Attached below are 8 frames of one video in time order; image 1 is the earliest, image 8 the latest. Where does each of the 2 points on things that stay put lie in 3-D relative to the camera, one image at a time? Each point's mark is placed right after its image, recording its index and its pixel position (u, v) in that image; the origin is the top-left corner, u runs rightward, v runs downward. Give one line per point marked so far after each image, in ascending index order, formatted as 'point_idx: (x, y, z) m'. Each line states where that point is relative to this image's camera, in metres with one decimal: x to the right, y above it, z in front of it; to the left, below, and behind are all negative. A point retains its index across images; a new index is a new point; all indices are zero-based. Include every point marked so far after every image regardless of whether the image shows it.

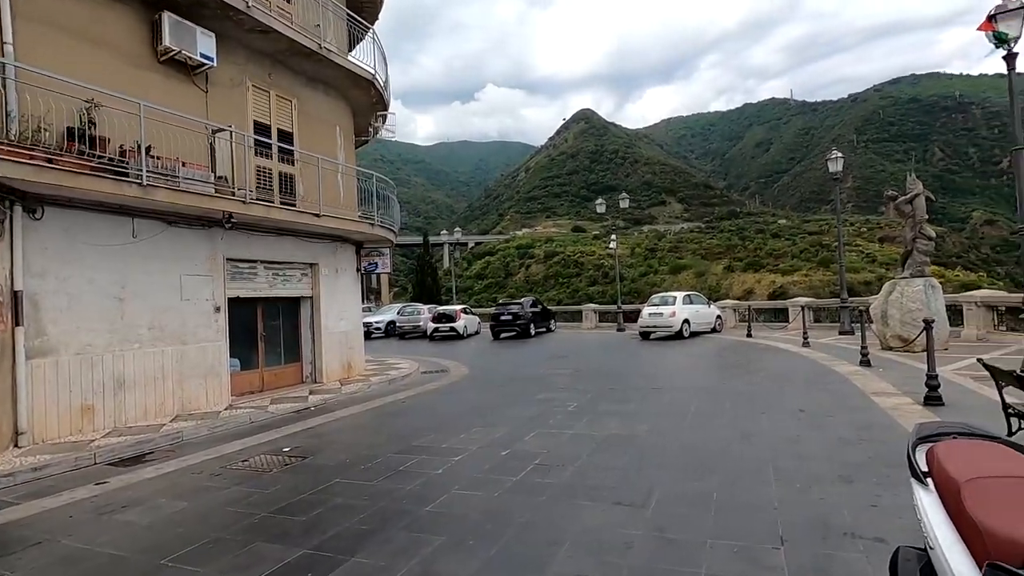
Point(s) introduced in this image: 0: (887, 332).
0: (+9.5, -1.1, +13.5) m
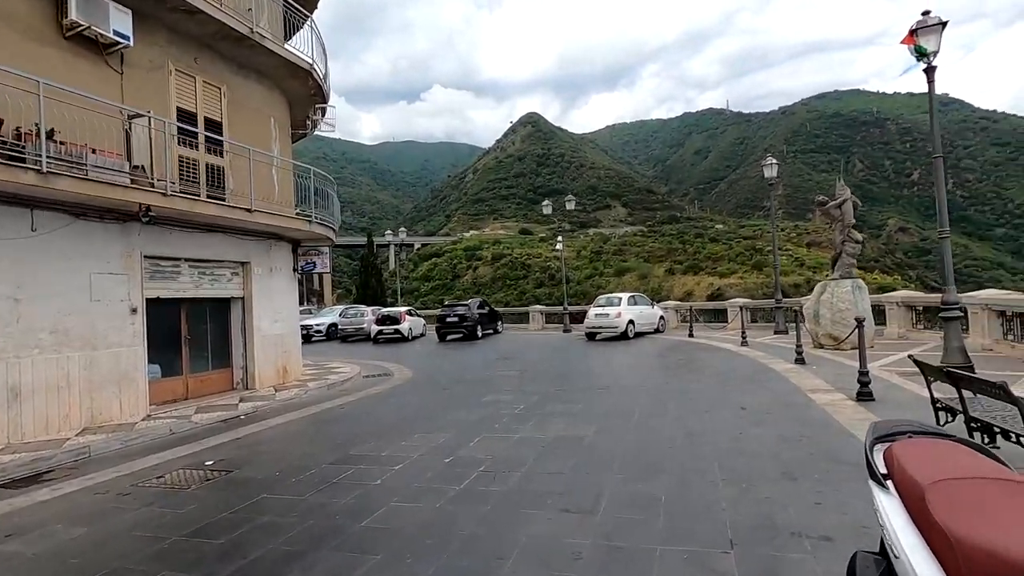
0: (+8.1, -1.1, +14.1) m
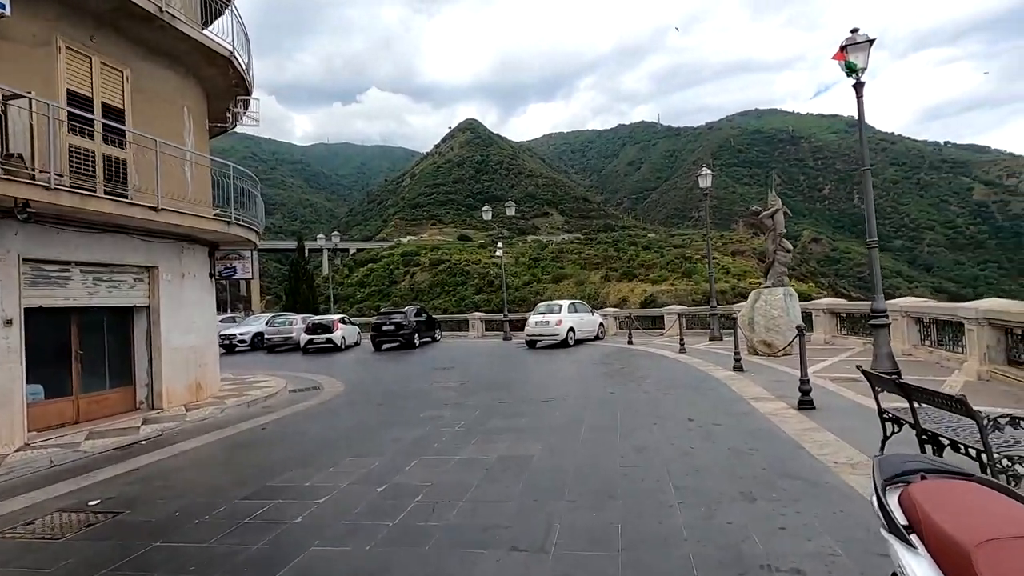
0: (+6.5, -1.3, +14.5) m
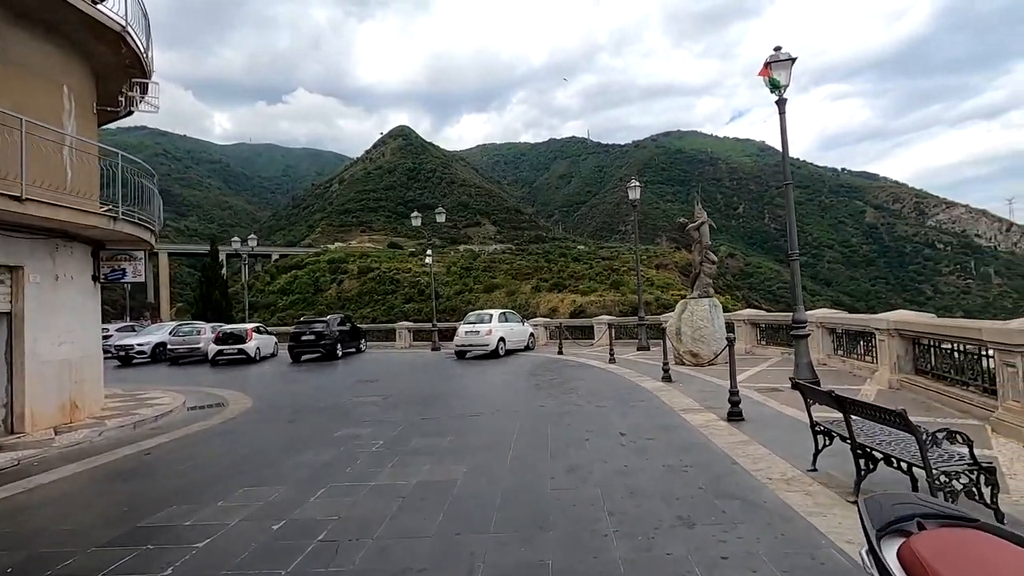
0: (+4.6, -1.6, +14.6) m
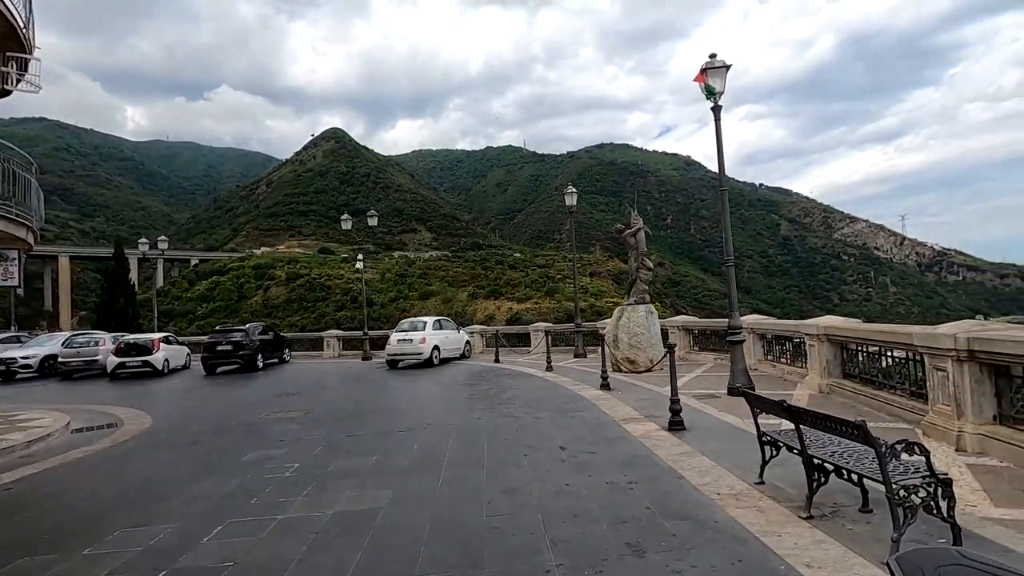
0: (+2.9, -1.8, +14.5) m
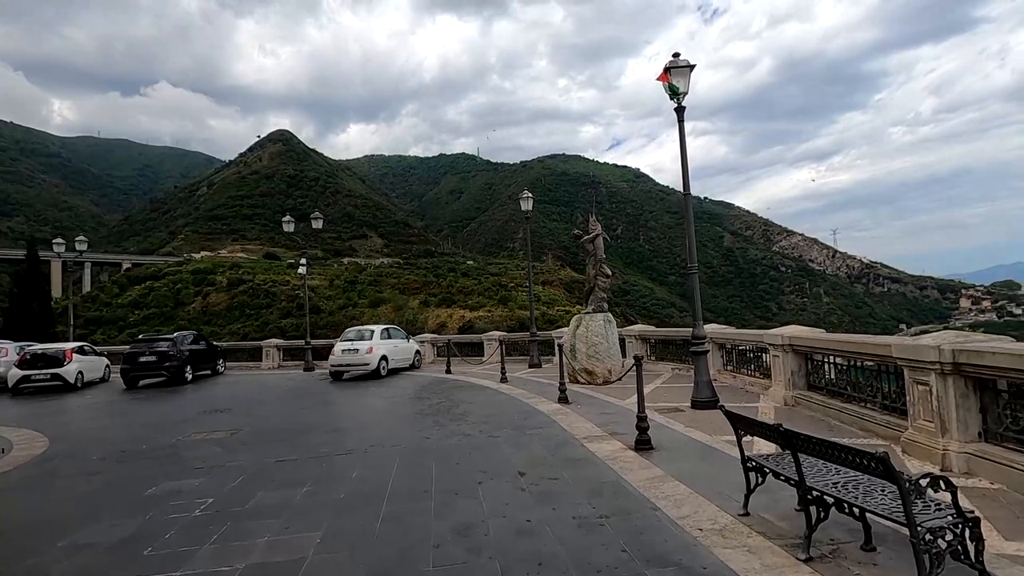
0: (+1.6, -2.0, +14.0) m
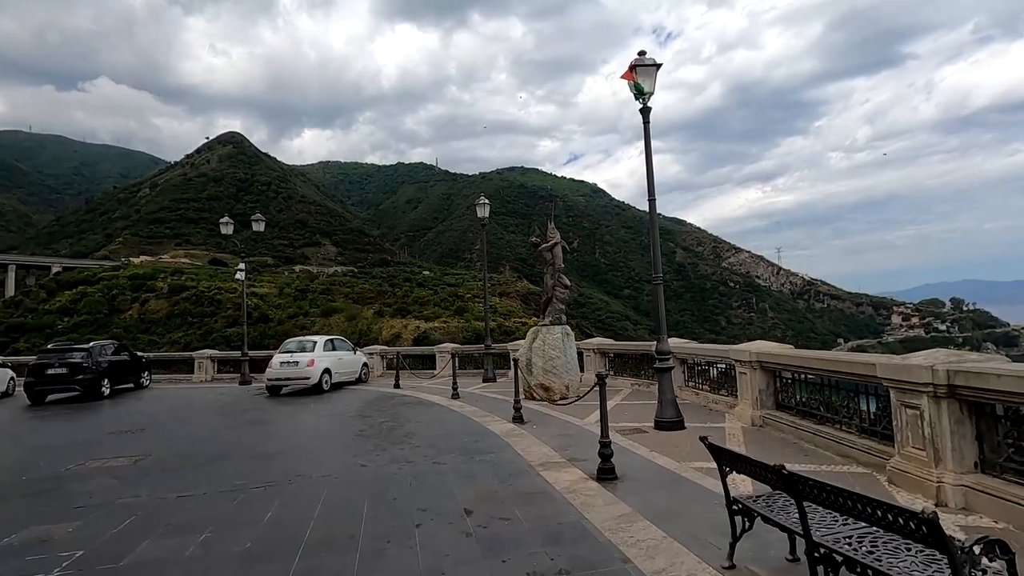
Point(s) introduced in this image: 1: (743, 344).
0: (+0.5, -2.3, +13.2) m
1: (+3.8, -0.9, +8.8) m
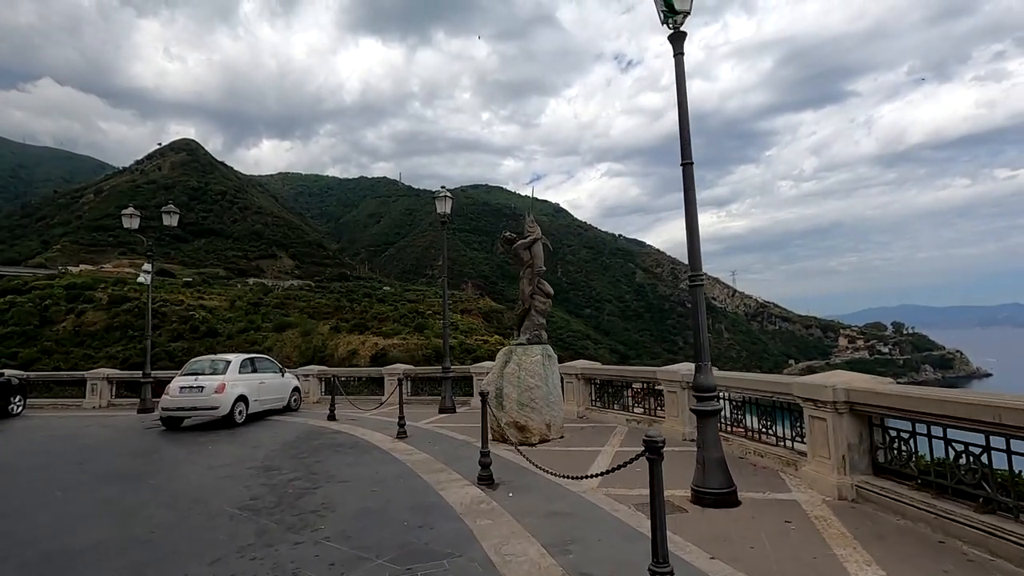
0: (-0.2, -2.4, +10.2) m
1: (+3.5, -1.0, +6.1) m
